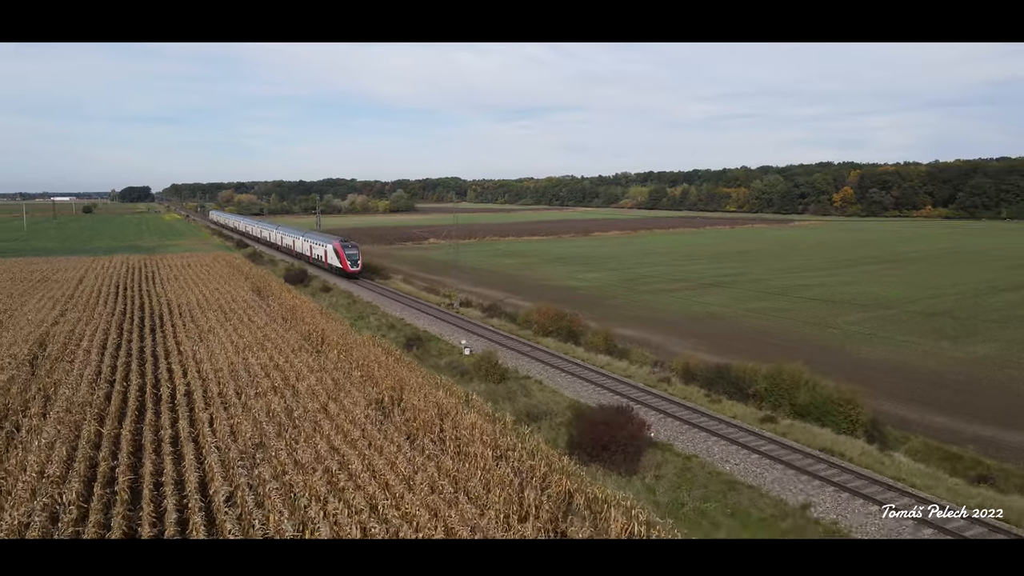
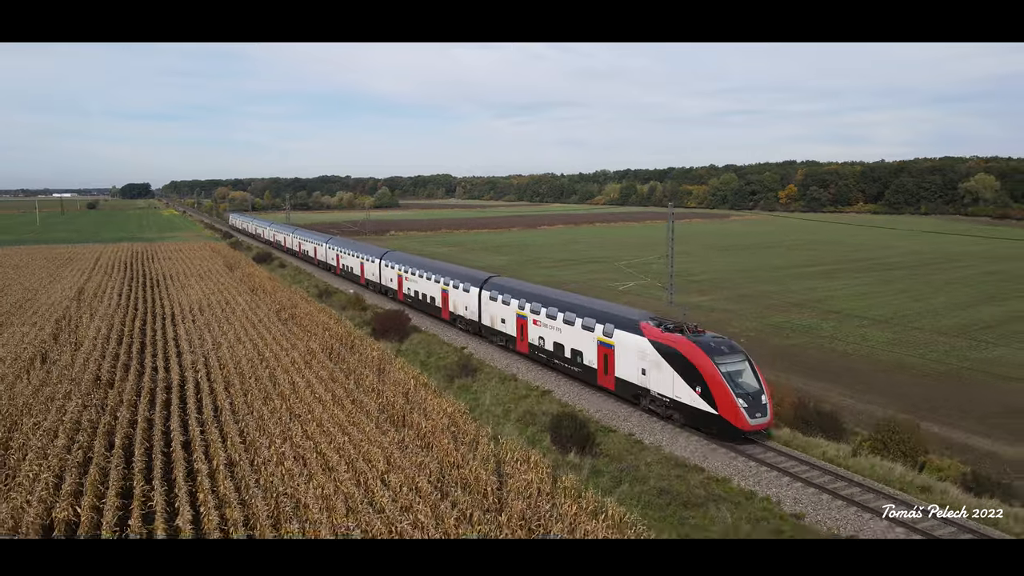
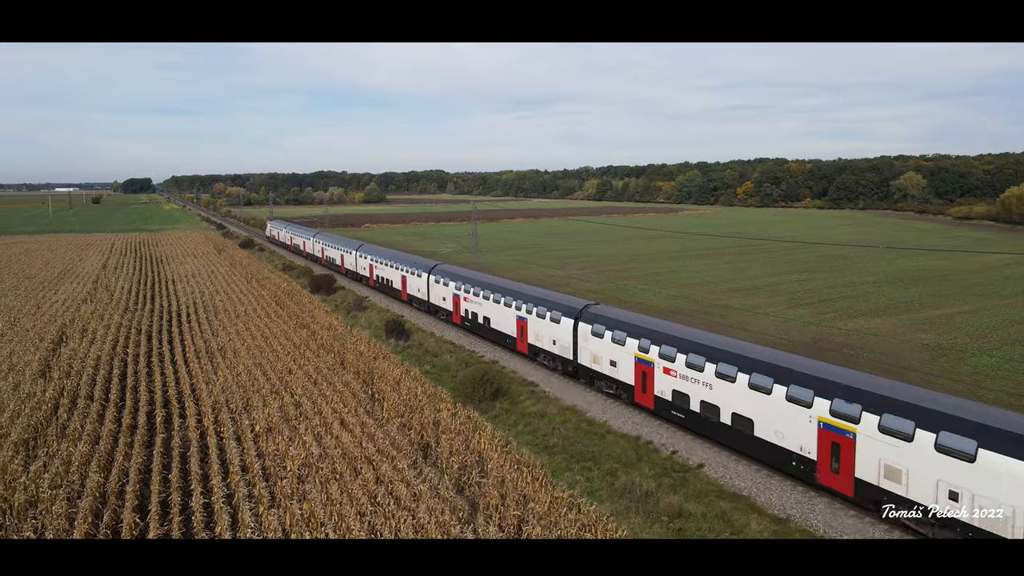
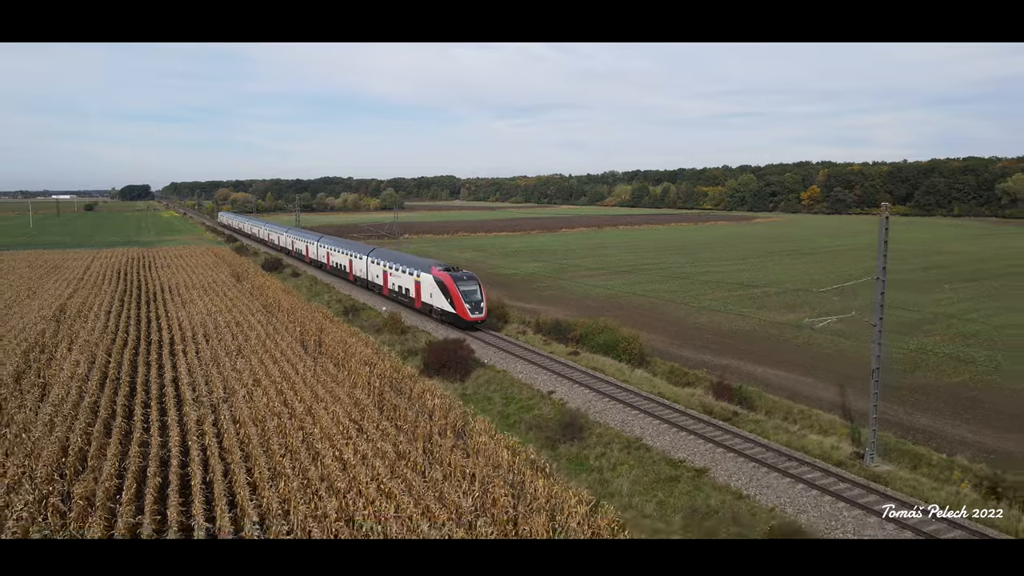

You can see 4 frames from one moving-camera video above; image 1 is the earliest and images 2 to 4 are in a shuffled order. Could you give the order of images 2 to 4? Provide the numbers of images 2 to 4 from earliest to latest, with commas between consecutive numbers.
4, 2, 3
